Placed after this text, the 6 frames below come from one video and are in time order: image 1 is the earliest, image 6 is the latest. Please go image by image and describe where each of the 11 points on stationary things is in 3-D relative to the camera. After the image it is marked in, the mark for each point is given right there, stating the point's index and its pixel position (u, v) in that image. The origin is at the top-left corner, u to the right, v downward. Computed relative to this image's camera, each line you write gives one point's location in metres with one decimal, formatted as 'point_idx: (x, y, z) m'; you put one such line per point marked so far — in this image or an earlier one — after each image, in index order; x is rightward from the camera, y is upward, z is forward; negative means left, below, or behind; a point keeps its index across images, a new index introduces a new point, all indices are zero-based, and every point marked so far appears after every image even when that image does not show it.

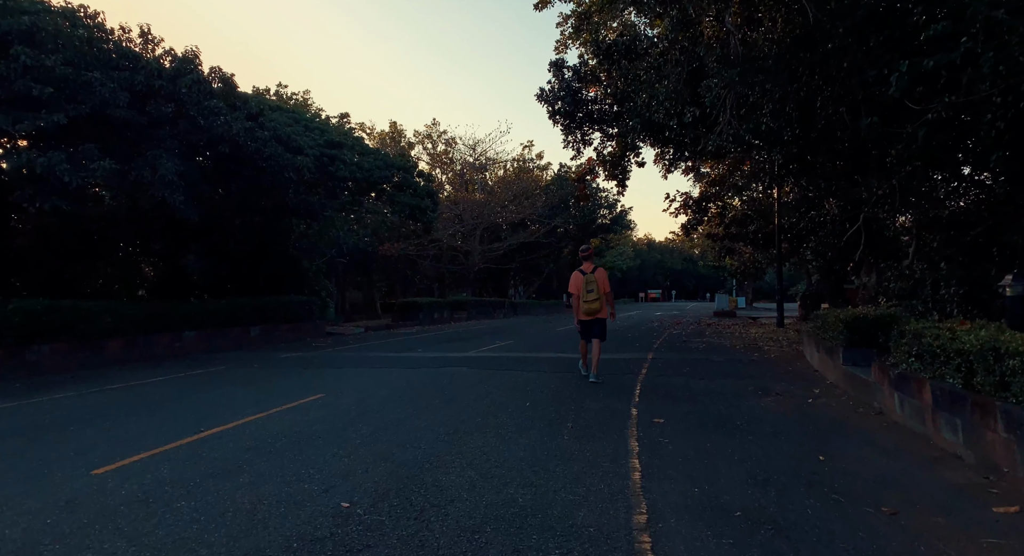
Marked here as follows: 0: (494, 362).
0: (-0.3, -1.7, +12.4) m
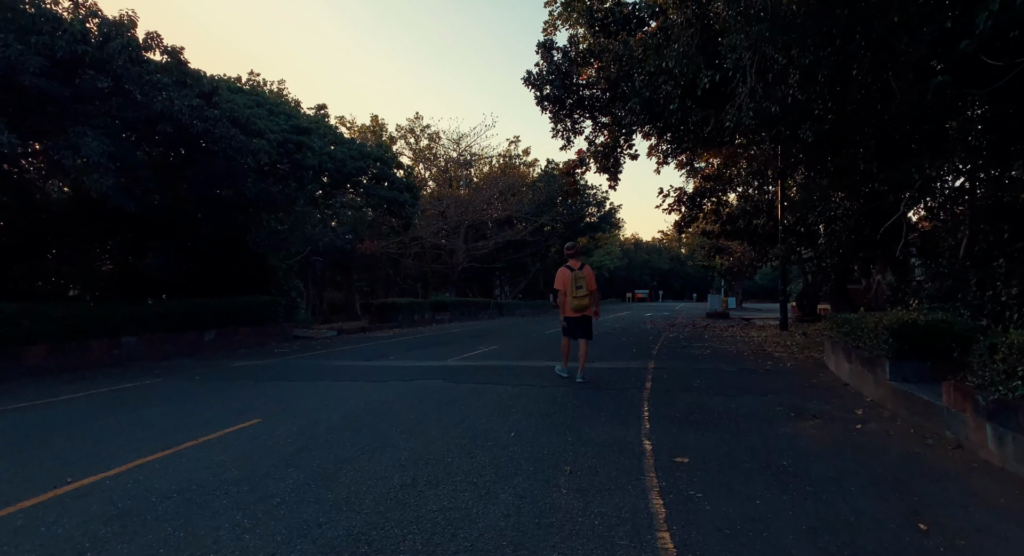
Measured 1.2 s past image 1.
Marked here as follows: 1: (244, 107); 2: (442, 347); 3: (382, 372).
0: (-0.6, -1.6, +10.8) m
1: (-6.9, +4.4, +16.0) m
2: (-1.8, -1.8, +16.1) m
3: (-2.3, -1.7, +11.2) m
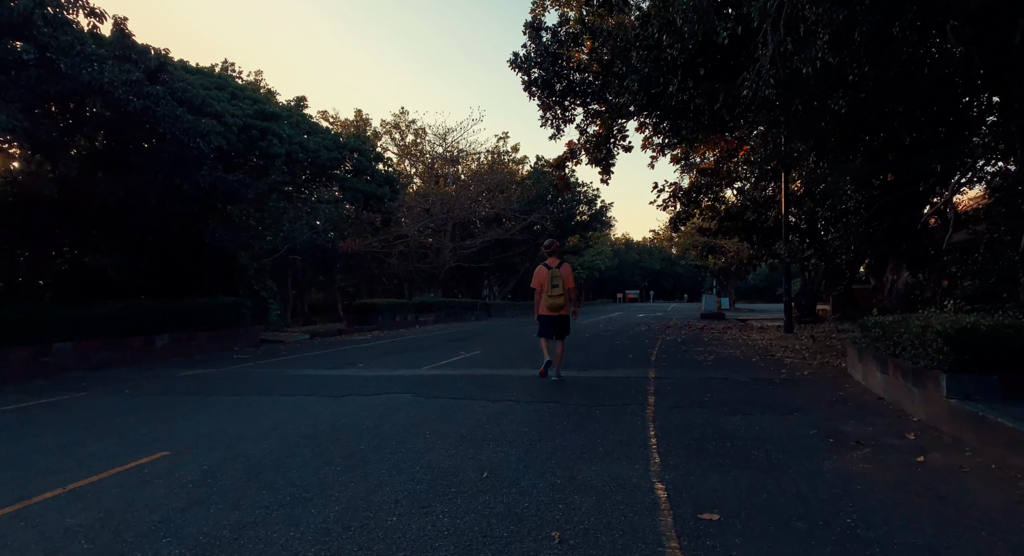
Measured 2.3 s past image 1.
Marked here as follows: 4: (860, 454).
0: (-0.9, -1.6, +9.4) m
1: (-7.3, +4.4, +14.5) m
2: (-2.2, -1.8, +14.6) m
3: (-2.6, -1.6, +9.7) m
4: (+3.1, -1.5, +5.4) m
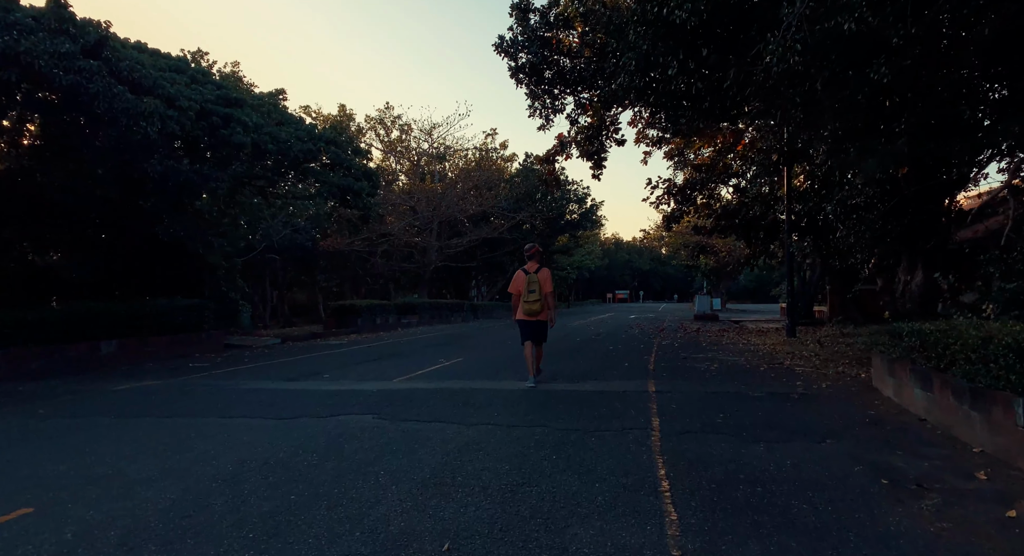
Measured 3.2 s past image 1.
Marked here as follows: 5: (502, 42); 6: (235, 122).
0: (-1.1, -1.6, +8.2) m
1: (-7.6, +4.4, +13.2) m
2: (-2.5, -1.8, +13.4) m
3: (-2.8, -1.7, +8.4) m
4: (+2.9, -1.5, +4.3) m
5: (-0.2, +6.3, +16.7) m
6: (-6.7, +3.8, +15.1) m
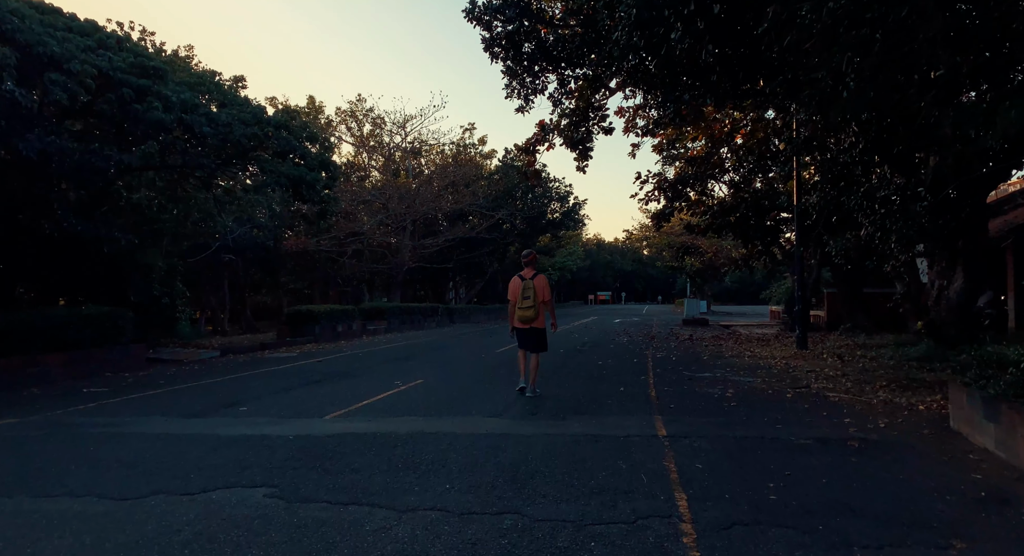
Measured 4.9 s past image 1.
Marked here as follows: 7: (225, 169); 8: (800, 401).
0: (-1.5, -1.7, +5.9) m
1: (-8.1, +4.3, +10.7) m
2: (-3.0, -1.9, +11.0) m
3: (-3.2, -1.7, +6.1) m
4: (+2.6, -1.6, +2.1) m
5: (-0.8, +6.2, +14.4) m
6: (-7.3, +3.7, +12.6) m
7: (-8.1, +3.1, +17.5) m
8: (+4.1, -1.7, +9.0) m
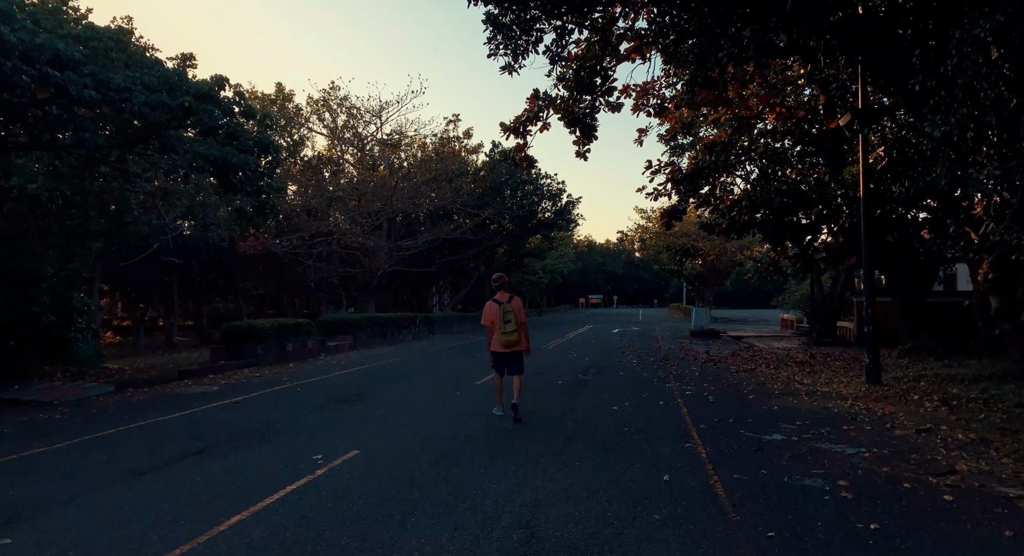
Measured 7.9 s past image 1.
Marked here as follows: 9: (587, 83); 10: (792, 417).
0: (-1.6, -1.9, +2.1) m
1: (-8.3, +4.1, +6.8) m
2: (-3.3, -2.1, +7.2) m
3: (-3.3, -2.0, +2.3) m
4: (+2.6, -1.8, -1.6) m
5: (-1.1, +6.0, +10.7) m
6: (-7.5, +3.4, +8.7) m
7: (-8.4, +2.8, +13.6) m
8: (+3.9, -1.9, +5.3) m
9: (+1.6, +4.1, +13.1) m
10: (+4.3, -2.1, +9.5) m
